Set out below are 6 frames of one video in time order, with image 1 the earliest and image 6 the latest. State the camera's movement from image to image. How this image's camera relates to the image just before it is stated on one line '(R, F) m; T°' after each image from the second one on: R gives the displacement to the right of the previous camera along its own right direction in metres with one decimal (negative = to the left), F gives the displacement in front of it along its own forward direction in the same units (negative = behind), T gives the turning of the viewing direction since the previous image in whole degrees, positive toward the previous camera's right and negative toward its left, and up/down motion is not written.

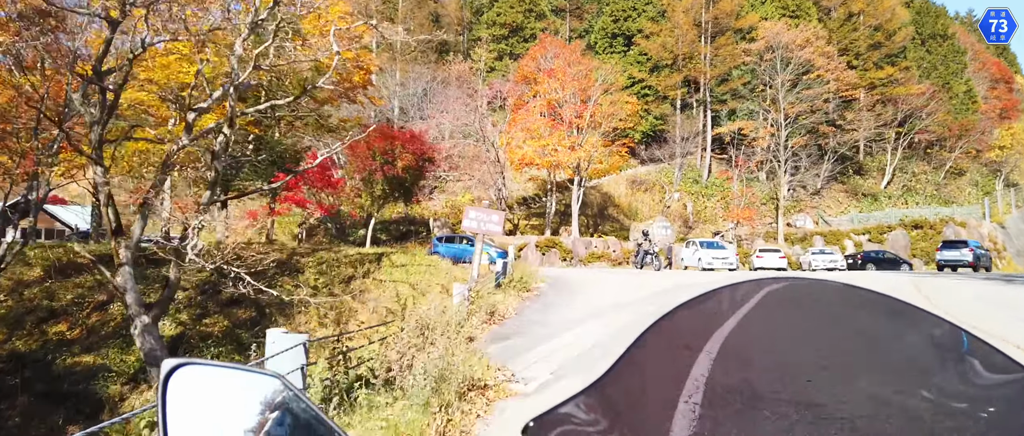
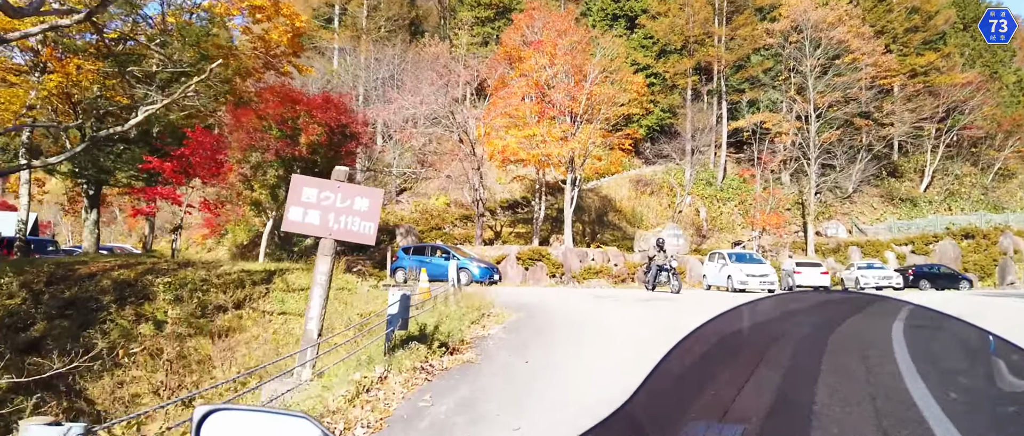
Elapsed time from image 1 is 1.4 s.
(+0.7, +5.2) m; 0°
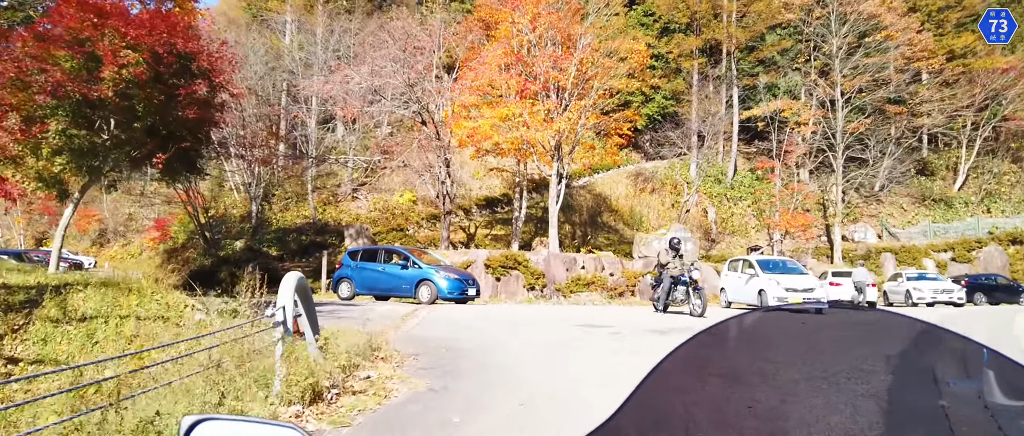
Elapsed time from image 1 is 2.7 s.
(+0.6, +4.3) m; 0°
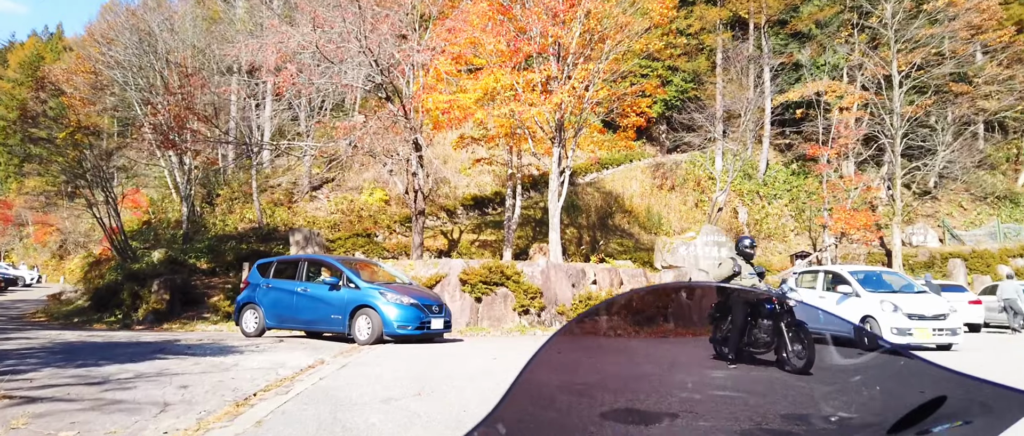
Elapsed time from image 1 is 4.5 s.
(+0.3, +4.3) m; 0°
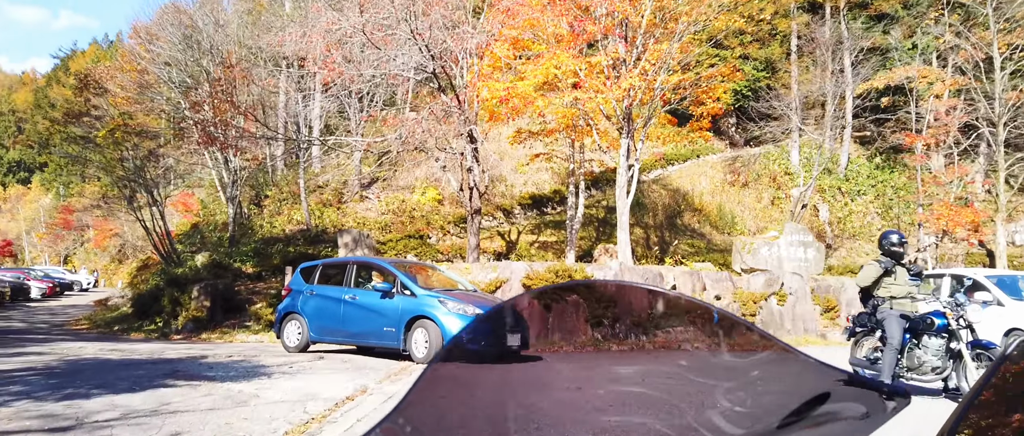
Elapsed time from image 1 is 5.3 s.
(-0.2, +1.3) m; -4°
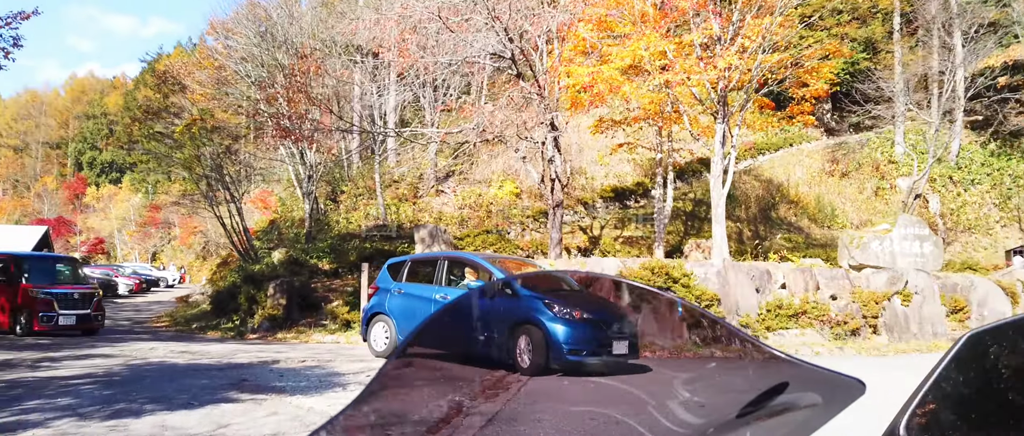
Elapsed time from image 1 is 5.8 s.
(-0.2, +0.8) m; -5°
